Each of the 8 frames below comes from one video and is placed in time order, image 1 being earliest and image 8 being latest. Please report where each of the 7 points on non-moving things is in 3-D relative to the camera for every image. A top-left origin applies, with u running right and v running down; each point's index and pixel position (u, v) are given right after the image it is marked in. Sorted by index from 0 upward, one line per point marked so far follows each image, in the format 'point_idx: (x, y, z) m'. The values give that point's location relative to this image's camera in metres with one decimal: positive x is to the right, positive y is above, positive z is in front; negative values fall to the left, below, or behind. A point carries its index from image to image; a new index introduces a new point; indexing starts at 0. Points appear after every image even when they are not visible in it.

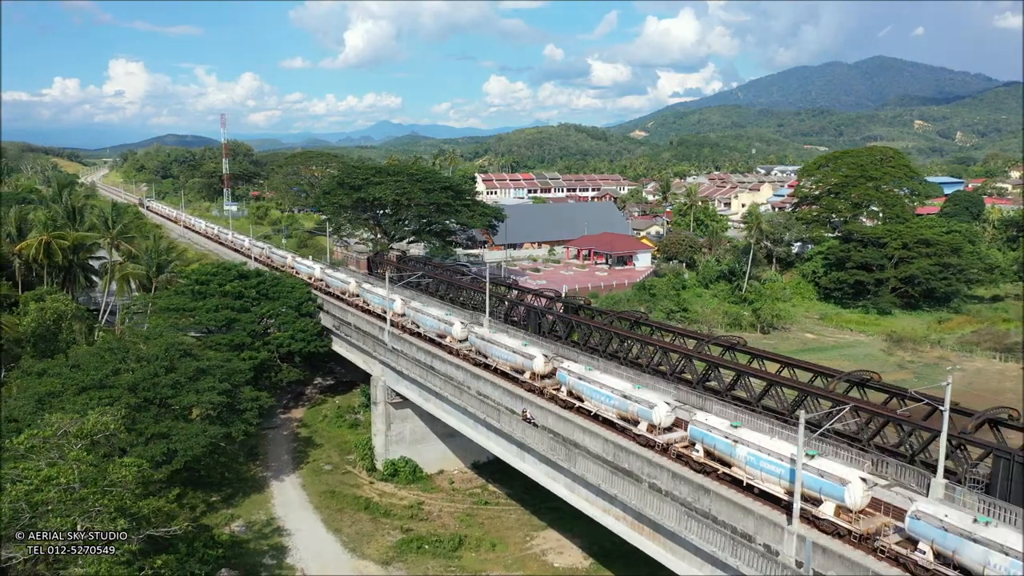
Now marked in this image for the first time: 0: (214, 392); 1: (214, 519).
0: (-8.9, -3.1, +19.1) m
1: (-8.7, -6.8, +19.0) m
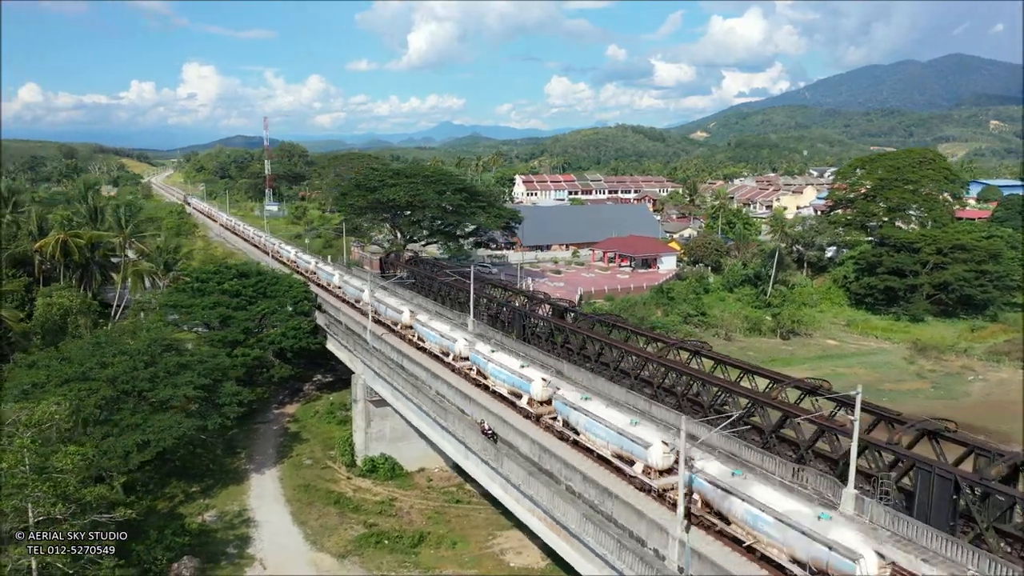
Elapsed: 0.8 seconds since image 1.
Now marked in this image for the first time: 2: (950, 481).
0: (-9.9, -3.0, +20.0) m
1: (-9.8, -6.7, +19.9) m
2: (+8.0, -3.5, +11.9) m
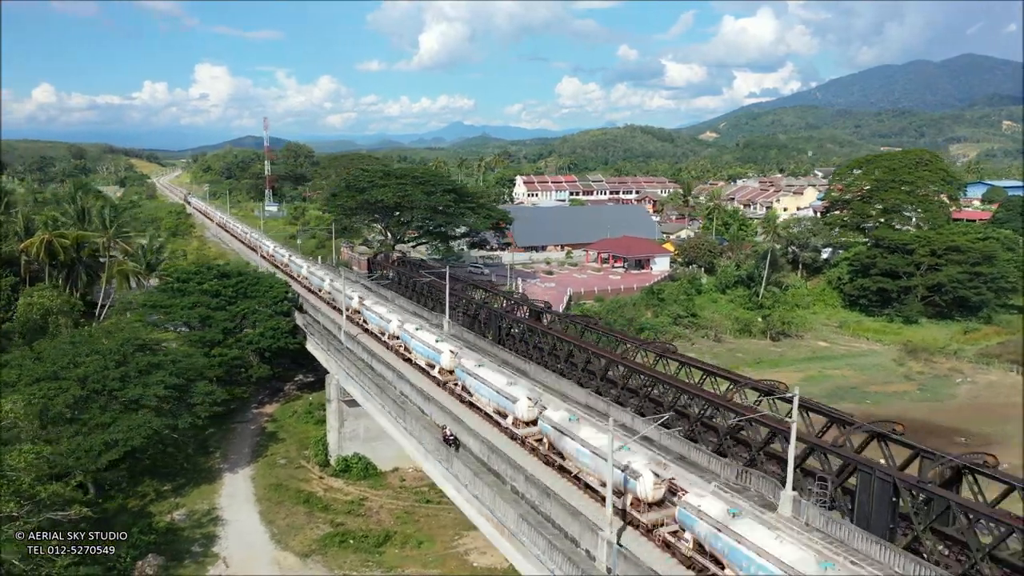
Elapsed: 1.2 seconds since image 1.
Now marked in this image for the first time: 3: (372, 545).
0: (-10.9, -3.0, +20.3) m
1: (-10.9, -6.8, +20.1) m
2: (+6.9, -3.6, +11.9) m
3: (-4.0, -7.4, +18.7) m
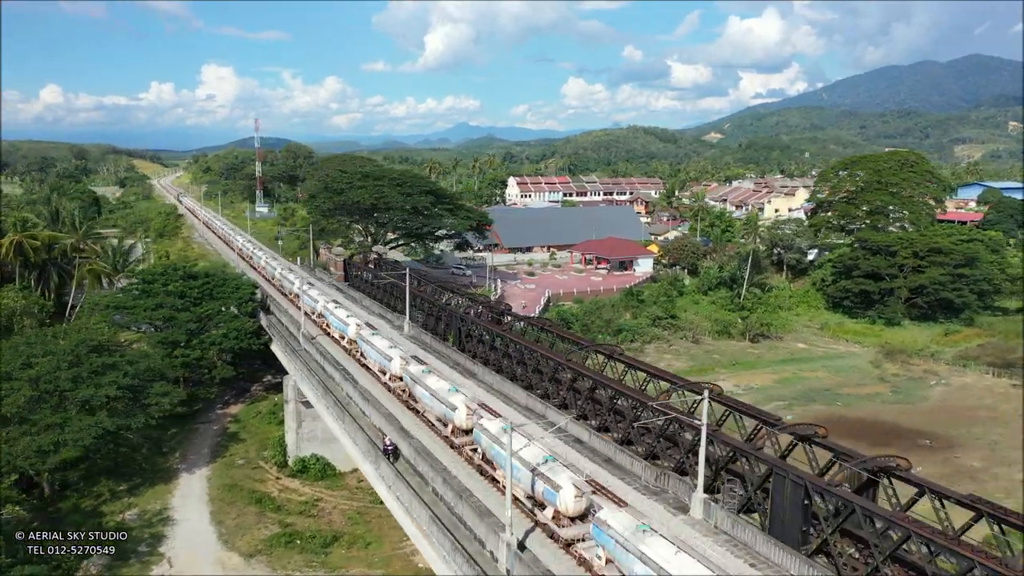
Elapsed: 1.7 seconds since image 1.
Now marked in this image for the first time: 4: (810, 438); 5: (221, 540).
0: (-12.5, -3.1, +20.4) m
1: (-12.4, -6.8, +20.2) m
2: (+5.3, -3.6, +11.9) m
3: (-5.6, -7.4, +18.8) m
4: (+6.2, -3.1, +13.6) m
5: (-8.4, -7.3, +18.8) m
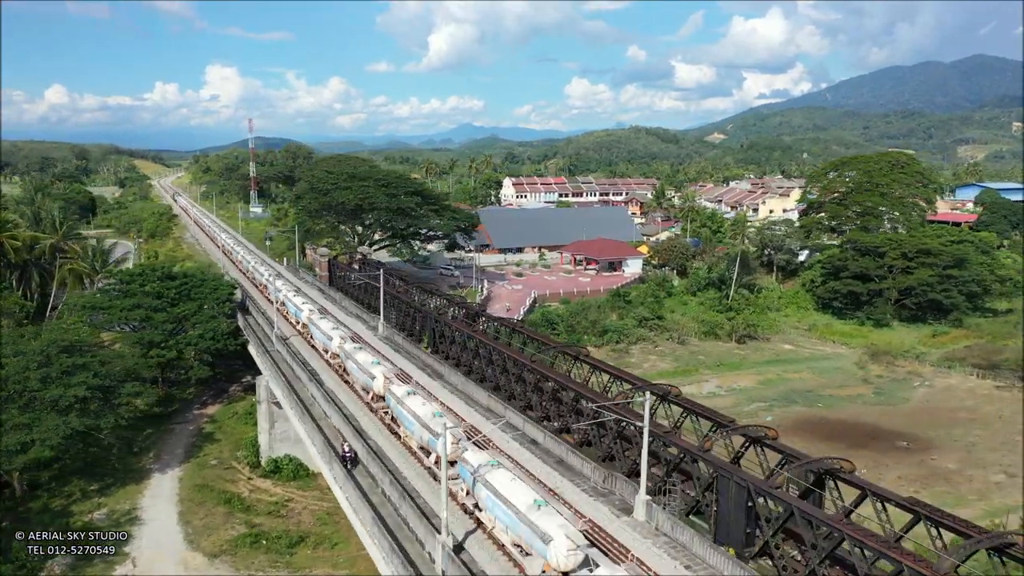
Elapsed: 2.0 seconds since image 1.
0: (-13.5, -3.1, +20.5) m
1: (-13.4, -6.8, +20.3) m
2: (+4.2, -3.7, +12.0) m
3: (-6.6, -7.4, +18.8) m
4: (+5.2, -3.2, +13.6) m
5: (-9.4, -7.3, +18.8) m
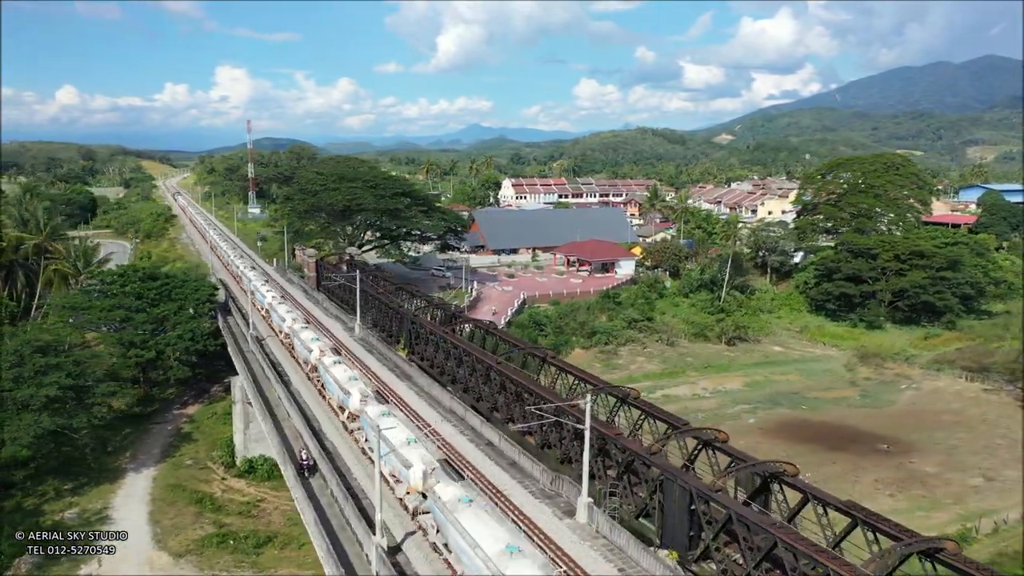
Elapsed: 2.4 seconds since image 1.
0: (-14.5, -3.1, +20.6) m
1: (-14.4, -6.8, +20.5) m
2: (+3.2, -3.7, +11.9) m
3: (-7.6, -7.5, +18.9) m
4: (+4.2, -3.2, +13.6) m
5: (-10.4, -7.3, +19.0) m
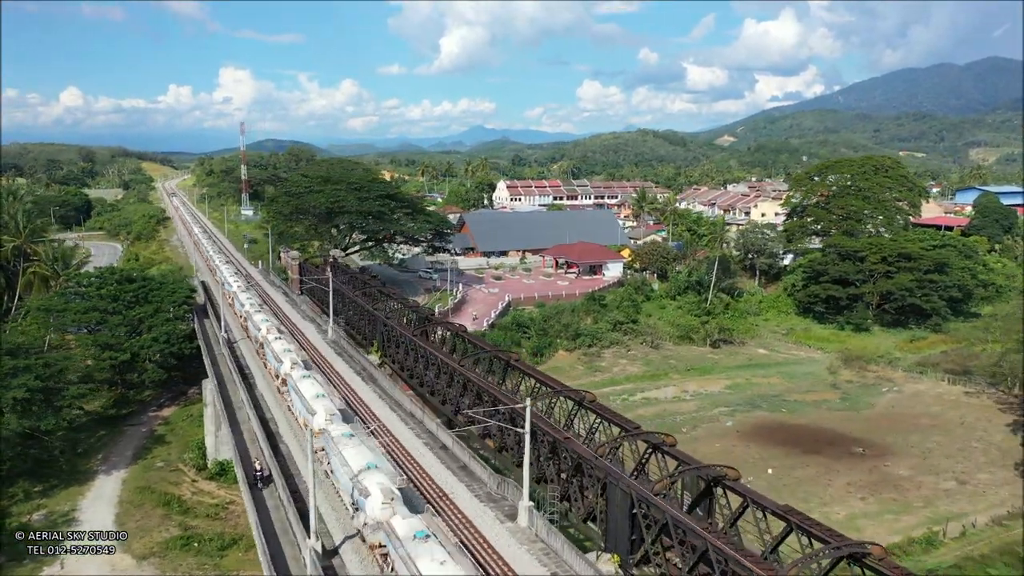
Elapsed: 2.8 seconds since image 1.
0: (-15.5, -3.2, +20.7) m
1: (-15.5, -6.9, +20.5) m
2: (+2.1, -3.8, +12.0) m
3: (-8.7, -7.6, +19.0) m
4: (+3.1, -3.3, +13.6) m
5: (-11.5, -7.4, +19.0) m
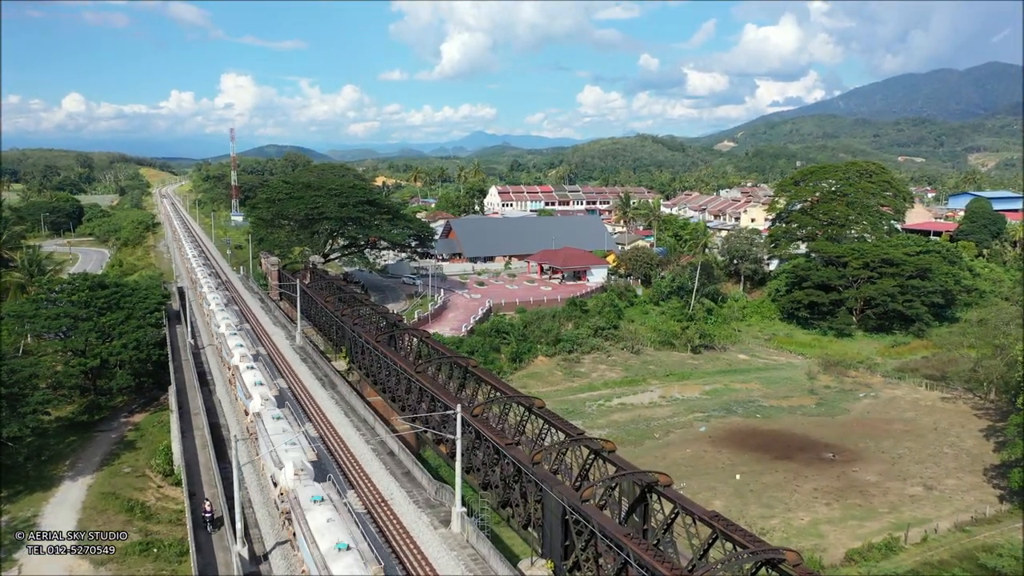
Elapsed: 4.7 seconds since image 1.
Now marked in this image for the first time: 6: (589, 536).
0: (-16.8, -3.4, +20.8) m
1: (-16.7, -7.1, +20.6) m
2: (+0.9, -4.0, +12.1) m
3: (-9.9, -7.8, +19.0) m
4: (+1.9, -3.5, +13.7) m
5: (-12.7, -7.6, +19.1) m
6: (+1.4, -4.5, +11.7) m
